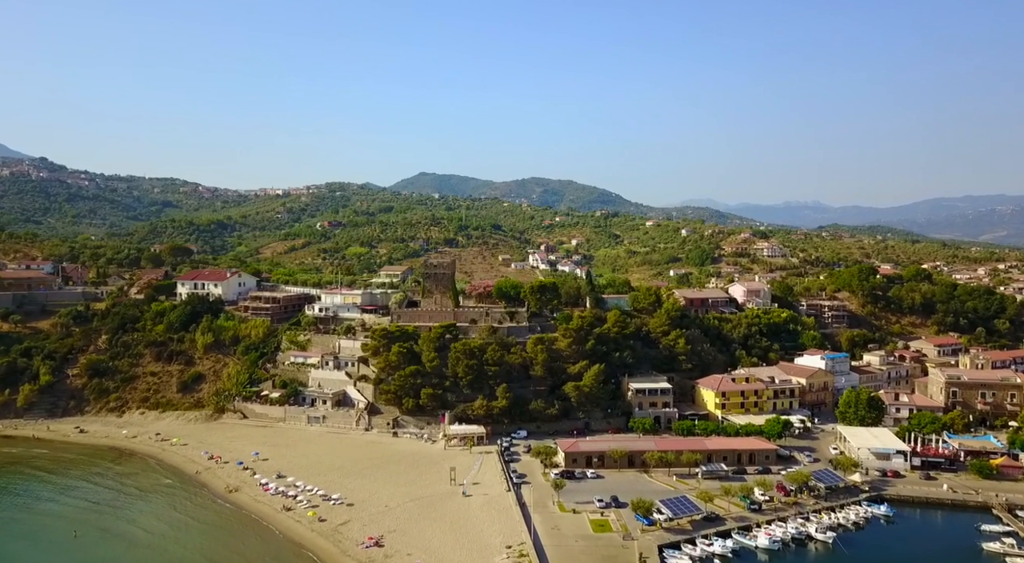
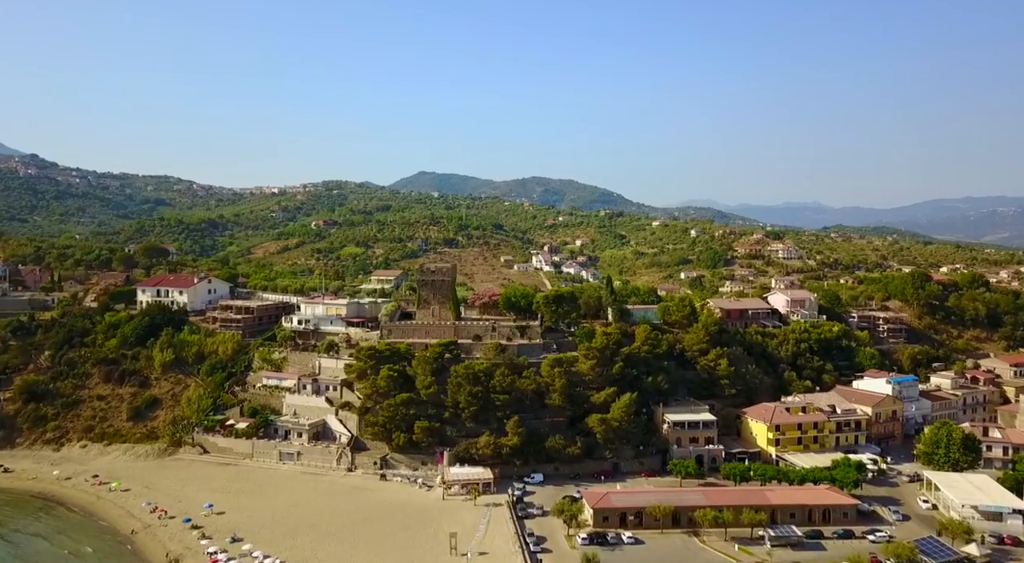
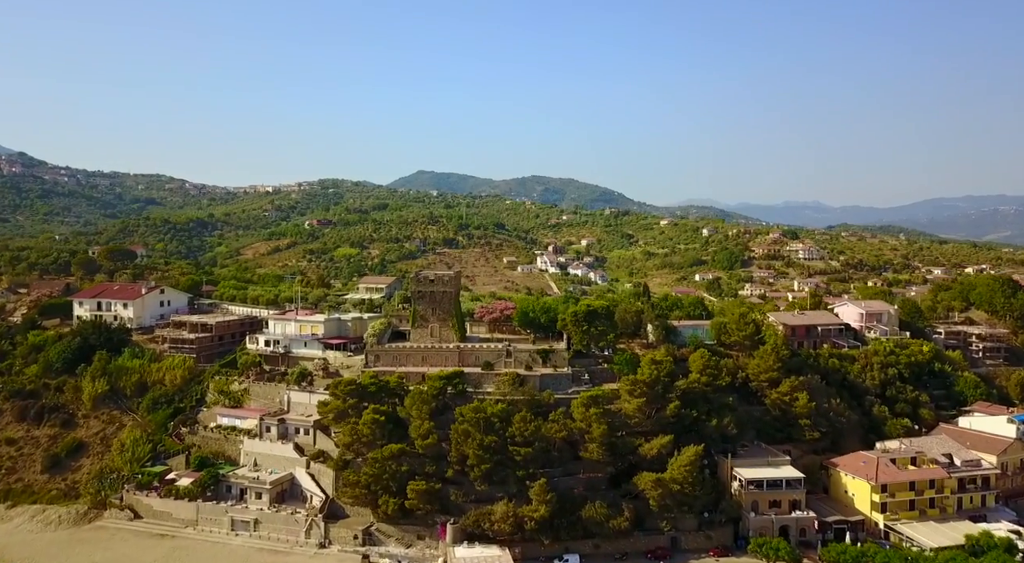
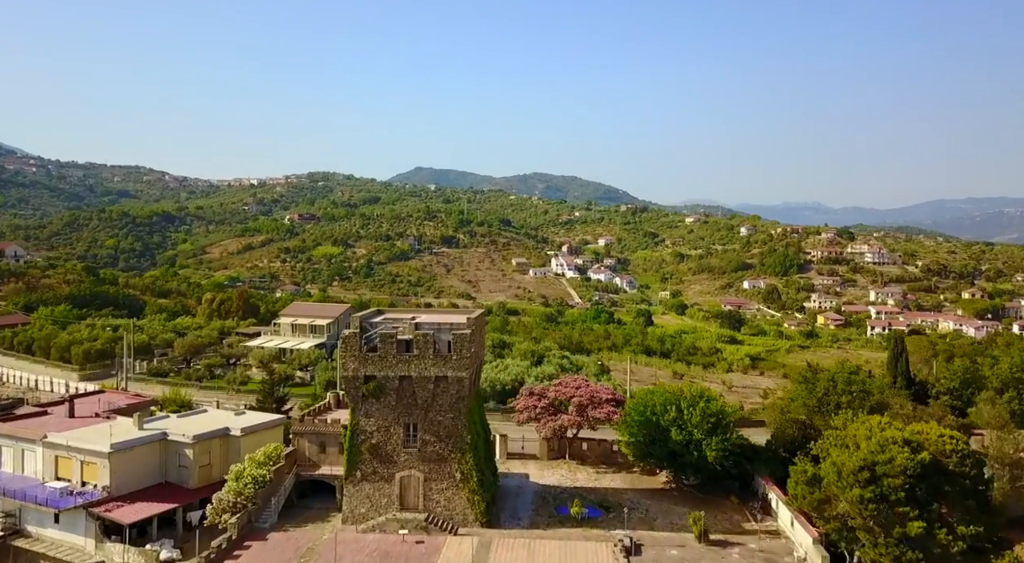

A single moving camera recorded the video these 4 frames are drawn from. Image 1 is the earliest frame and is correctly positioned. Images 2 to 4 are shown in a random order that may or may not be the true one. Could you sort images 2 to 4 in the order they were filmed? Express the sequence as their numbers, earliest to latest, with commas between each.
2, 3, 4
